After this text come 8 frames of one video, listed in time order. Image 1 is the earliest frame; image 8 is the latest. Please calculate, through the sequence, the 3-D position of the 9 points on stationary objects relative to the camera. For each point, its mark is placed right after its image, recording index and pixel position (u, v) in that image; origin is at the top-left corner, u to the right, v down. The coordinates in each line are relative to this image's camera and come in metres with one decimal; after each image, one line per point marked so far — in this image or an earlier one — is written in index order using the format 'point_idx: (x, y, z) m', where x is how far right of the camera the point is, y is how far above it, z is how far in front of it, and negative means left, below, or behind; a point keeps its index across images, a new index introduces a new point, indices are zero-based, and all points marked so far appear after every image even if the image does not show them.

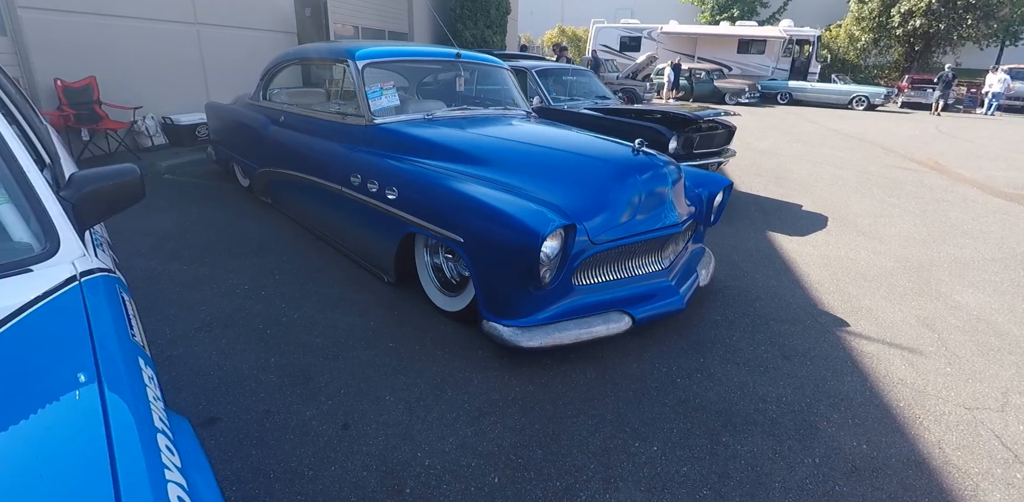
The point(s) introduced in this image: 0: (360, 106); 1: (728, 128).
0: (-1.2, +1.1, +3.9) m
1: (+2.7, +1.5, +6.4) m
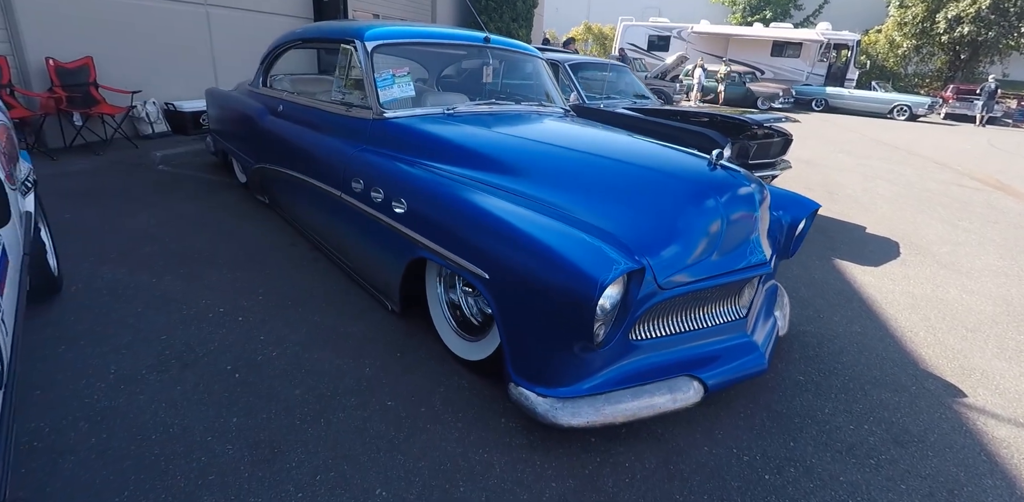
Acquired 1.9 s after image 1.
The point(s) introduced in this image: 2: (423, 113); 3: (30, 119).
0: (-0.9, +1.0, +3.3) m
1: (+3.0, +1.3, +5.6) m
2: (-0.6, +0.9, +3.2) m
3: (-5.2, +1.4, +5.5) m
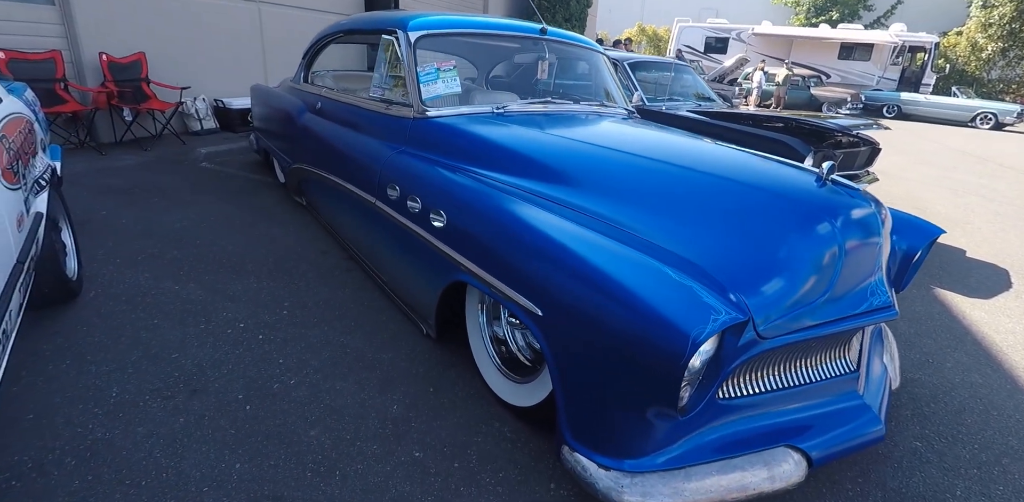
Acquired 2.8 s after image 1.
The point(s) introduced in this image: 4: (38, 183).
0: (-0.6, +0.9, +3.0) m
1: (+3.5, +1.0, +5.0) m
2: (-0.2, +0.8, +2.9) m
3: (-4.6, +1.5, +5.5) m
4: (-2.2, +0.3, +2.4) m
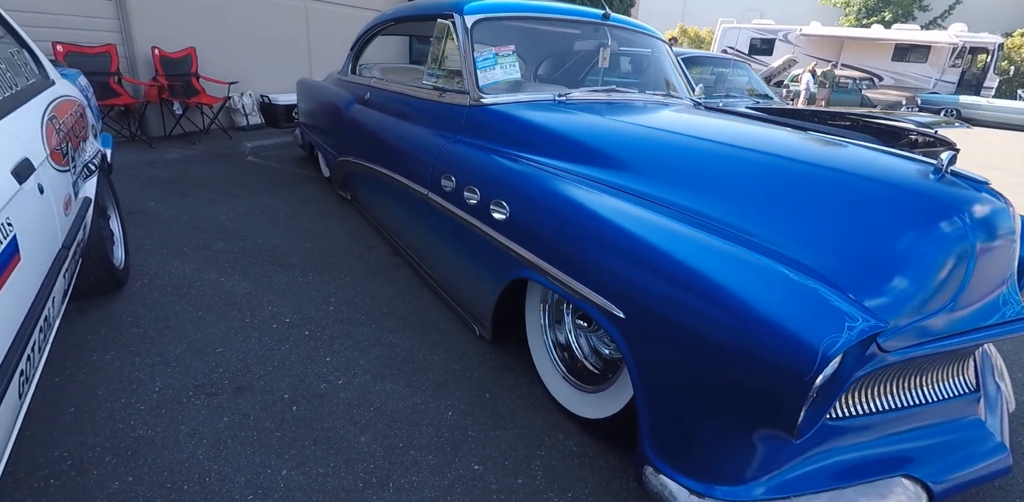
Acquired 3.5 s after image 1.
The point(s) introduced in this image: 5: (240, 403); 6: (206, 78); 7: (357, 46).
0: (-0.3, +0.9, +2.8) m
1: (+4.0, +0.9, +4.6) m
2: (+0.1, +0.8, +2.7) m
3: (-4.1, +1.6, +5.6) m
4: (-2.0, +0.4, +2.4) m
5: (-1.0, -0.6, +2.0) m
6: (-3.6, +2.1, +6.1) m
7: (-1.3, +1.7, +4.3) m
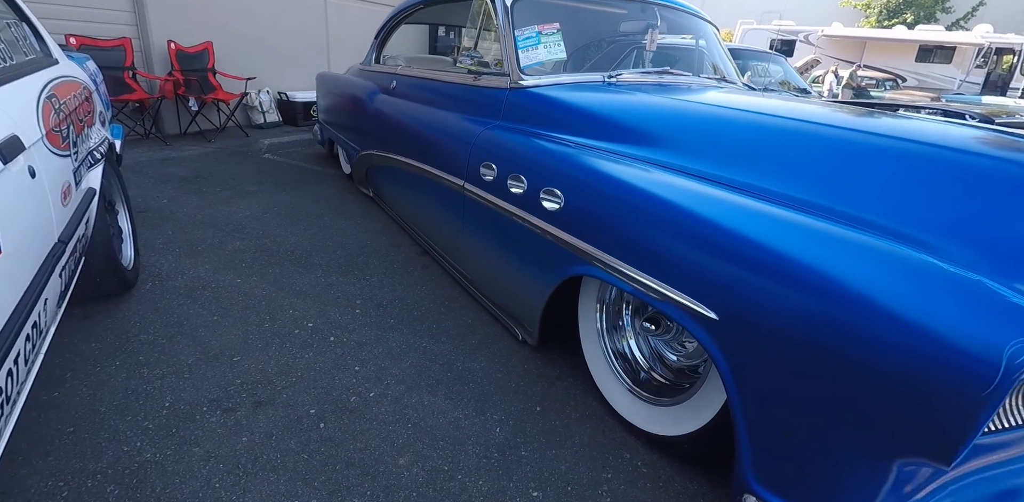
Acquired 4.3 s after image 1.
0: (0.0, +1.0, +2.6) m
1: (+4.2, +0.9, +4.3) m
2: (+0.3, +0.8, +2.4) m
3: (-3.8, +1.6, +5.4) m
4: (-1.8, +0.4, +2.2) m
5: (-0.8, -0.6, +1.7) m
6: (-3.4, +2.1, +6.0) m
7: (-1.1, +1.7, +4.1) m
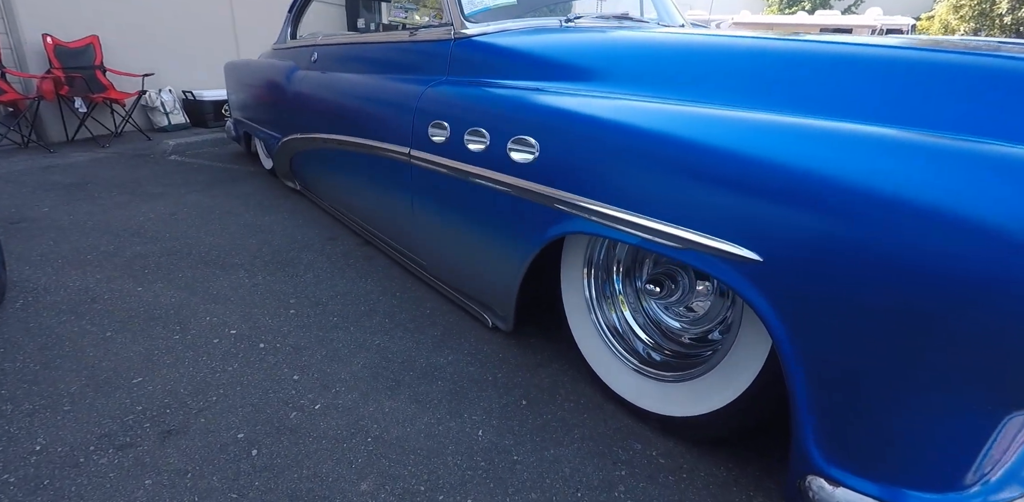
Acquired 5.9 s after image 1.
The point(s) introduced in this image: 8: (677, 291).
0: (-0.3, +1.0, +2.2) m
1: (+3.7, +1.4, +4.4) m
2: (0.0, +0.9, +2.2) m
3: (-4.4, +1.3, +4.7) m
4: (-1.9, +0.4, +1.6) m
5: (-0.9, -0.5, +1.3) m
6: (-4.1, +1.8, +5.2) m
7: (-1.5, +1.7, +3.6) m
8: (+0.4, -0.1, +1.4) m
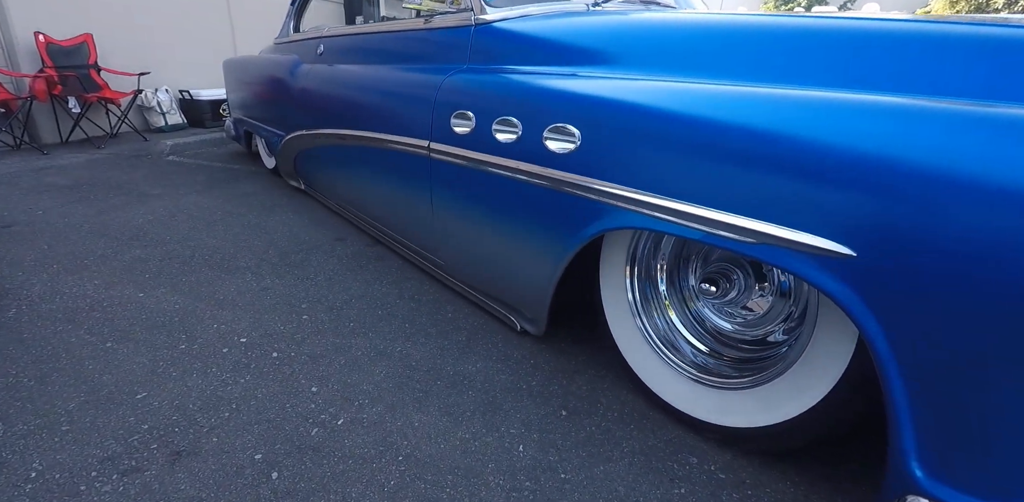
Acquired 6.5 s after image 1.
0: (-0.2, +1.1, +2.1) m
1: (+3.8, +1.4, +4.3) m
2: (+0.1, +0.9, +2.0) m
3: (-4.4, +1.3, +4.5) m
4: (-1.8, +0.3, +1.5) m
5: (-0.8, -0.5, +1.2) m
6: (-4.0, +1.8, +5.1) m
7: (-1.5, +1.7, +3.5) m
8: (+0.6, -0.1, +1.3) m
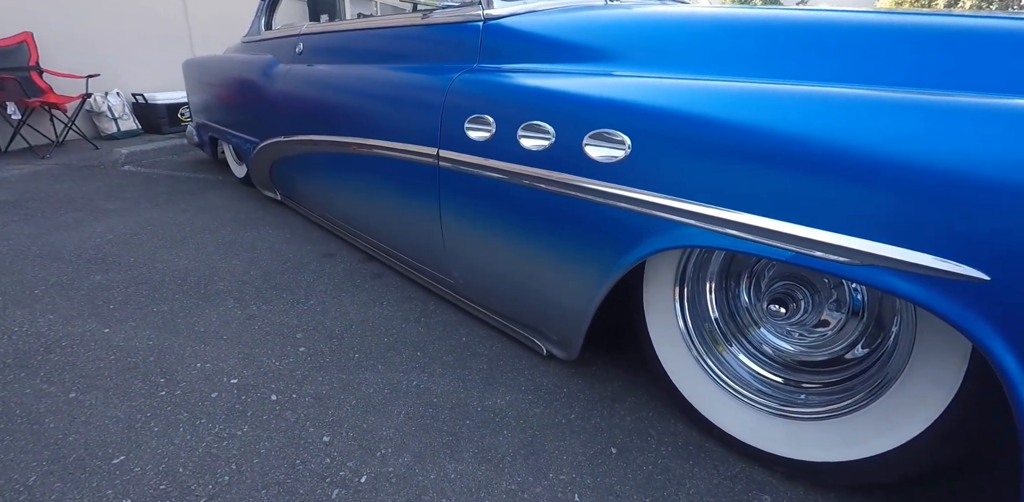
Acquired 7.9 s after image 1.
0: (-0.2, +1.0, +1.9) m
1: (+3.6, +1.5, +4.4) m
2: (+0.2, +0.9, +1.9) m
3: (-4.5, +1.1, +4.1) m
4: (-1.7, +0.2, +1.2) m
5: (-0.6, -0.6, +1.0) m
6: (-4.2, +1.6, +4.7) m
7: (-1.6, +1.6, +3.2) m
8: (+0.7, -0.1, +1.2) m
